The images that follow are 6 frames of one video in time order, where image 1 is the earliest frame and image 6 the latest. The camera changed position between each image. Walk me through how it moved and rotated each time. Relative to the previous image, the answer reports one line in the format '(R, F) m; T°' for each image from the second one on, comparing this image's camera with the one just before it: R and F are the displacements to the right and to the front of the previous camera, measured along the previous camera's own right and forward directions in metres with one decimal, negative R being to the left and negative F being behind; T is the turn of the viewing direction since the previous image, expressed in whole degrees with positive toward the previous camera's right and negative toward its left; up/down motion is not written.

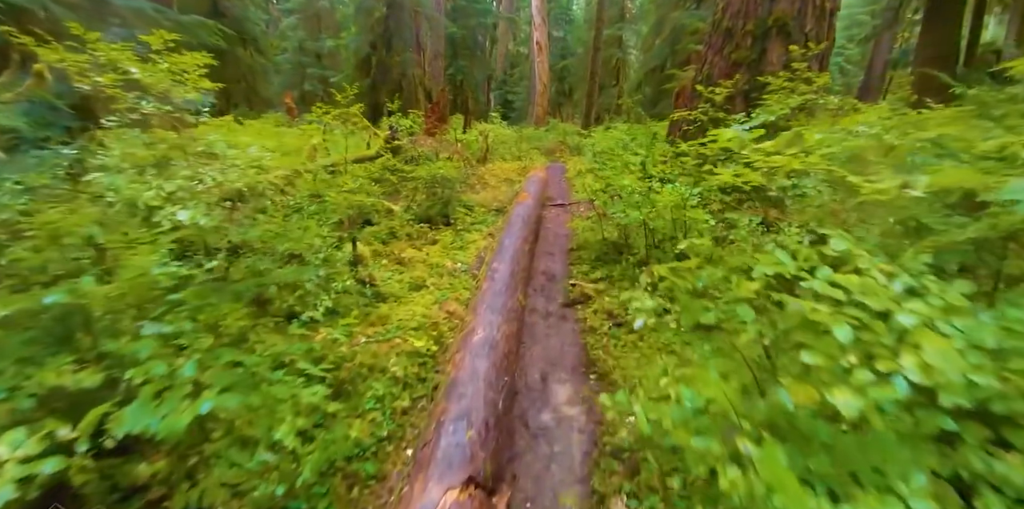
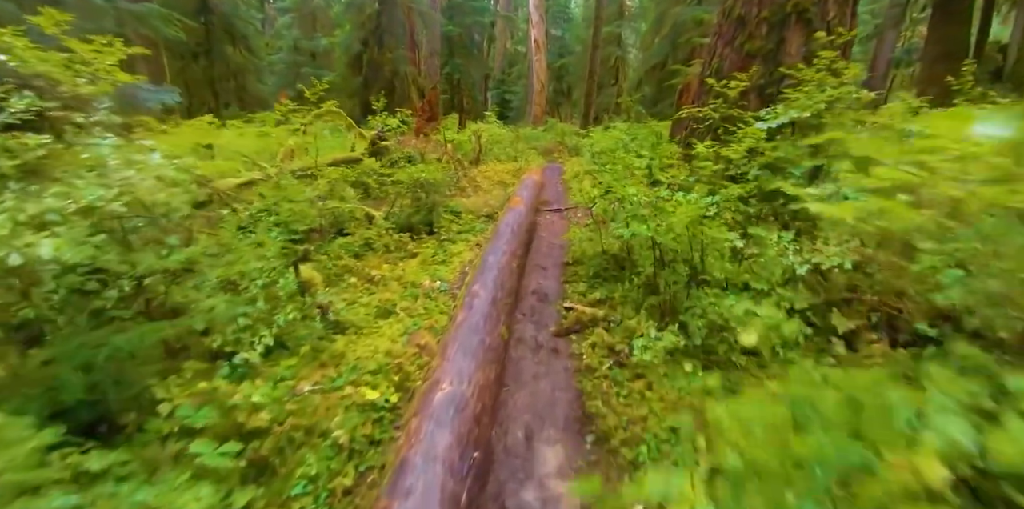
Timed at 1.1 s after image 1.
(+0.2, +0.6) m; 0°
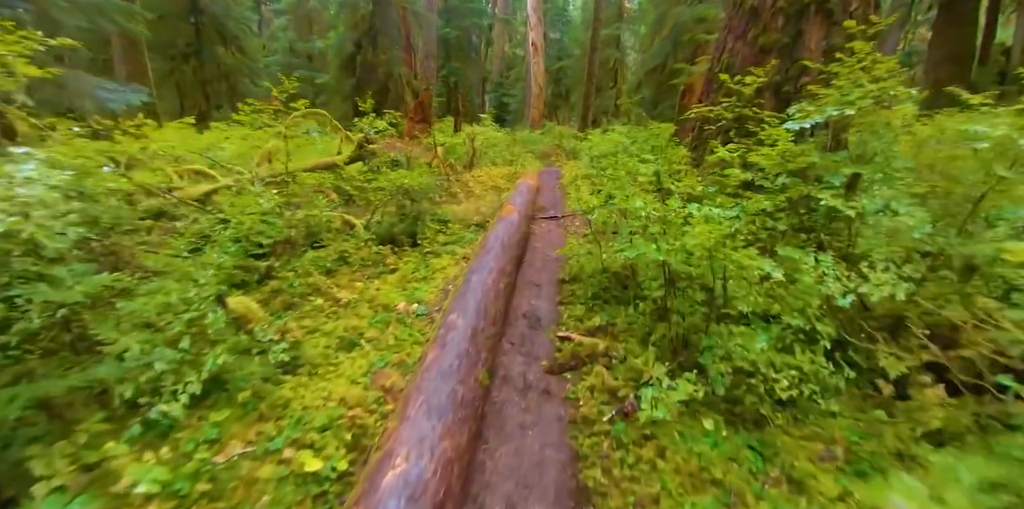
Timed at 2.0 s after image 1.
(+0.1, +0.5) m; 0°
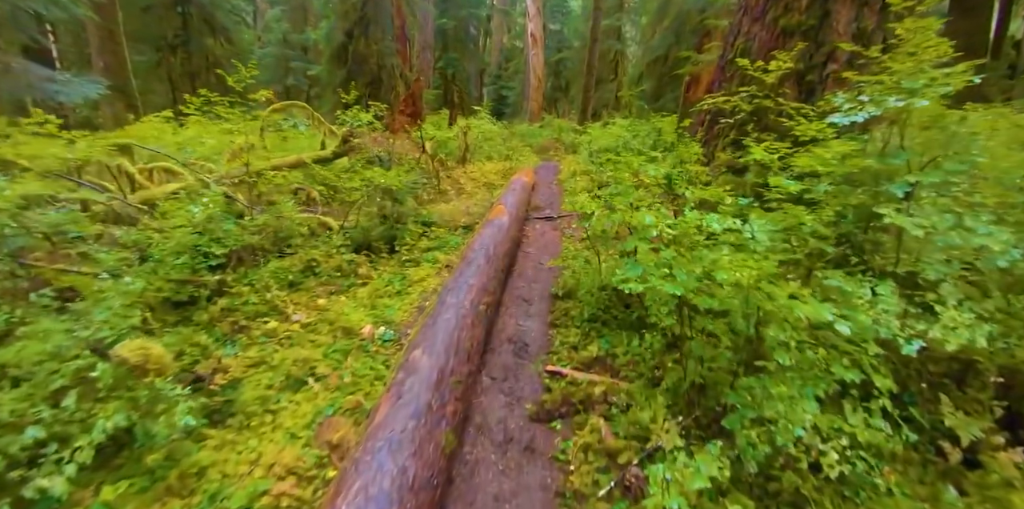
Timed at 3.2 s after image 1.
(+0.1, +0.5) m; 0°
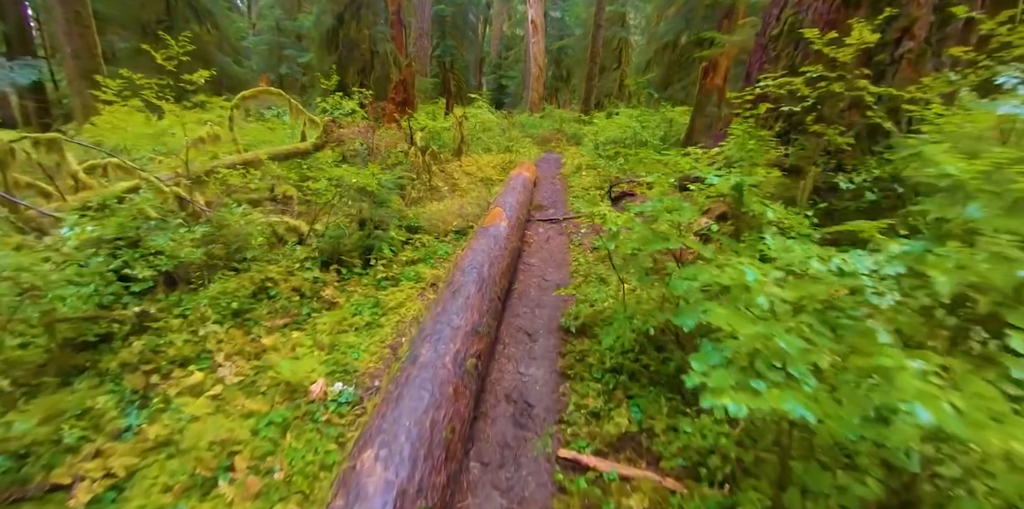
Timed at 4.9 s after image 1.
(0.0, +0.8) m; 0°
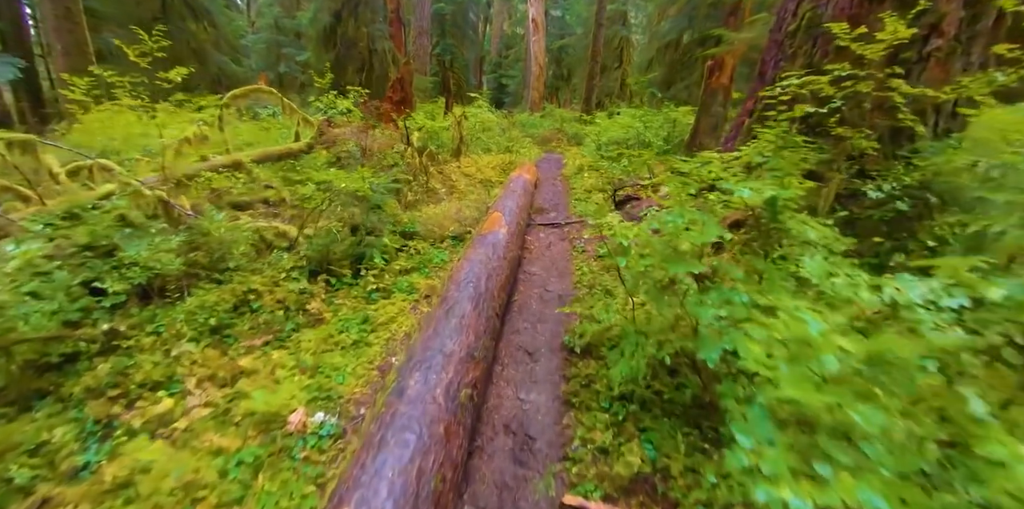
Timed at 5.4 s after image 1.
(0.0, +0.2) m; 0°
